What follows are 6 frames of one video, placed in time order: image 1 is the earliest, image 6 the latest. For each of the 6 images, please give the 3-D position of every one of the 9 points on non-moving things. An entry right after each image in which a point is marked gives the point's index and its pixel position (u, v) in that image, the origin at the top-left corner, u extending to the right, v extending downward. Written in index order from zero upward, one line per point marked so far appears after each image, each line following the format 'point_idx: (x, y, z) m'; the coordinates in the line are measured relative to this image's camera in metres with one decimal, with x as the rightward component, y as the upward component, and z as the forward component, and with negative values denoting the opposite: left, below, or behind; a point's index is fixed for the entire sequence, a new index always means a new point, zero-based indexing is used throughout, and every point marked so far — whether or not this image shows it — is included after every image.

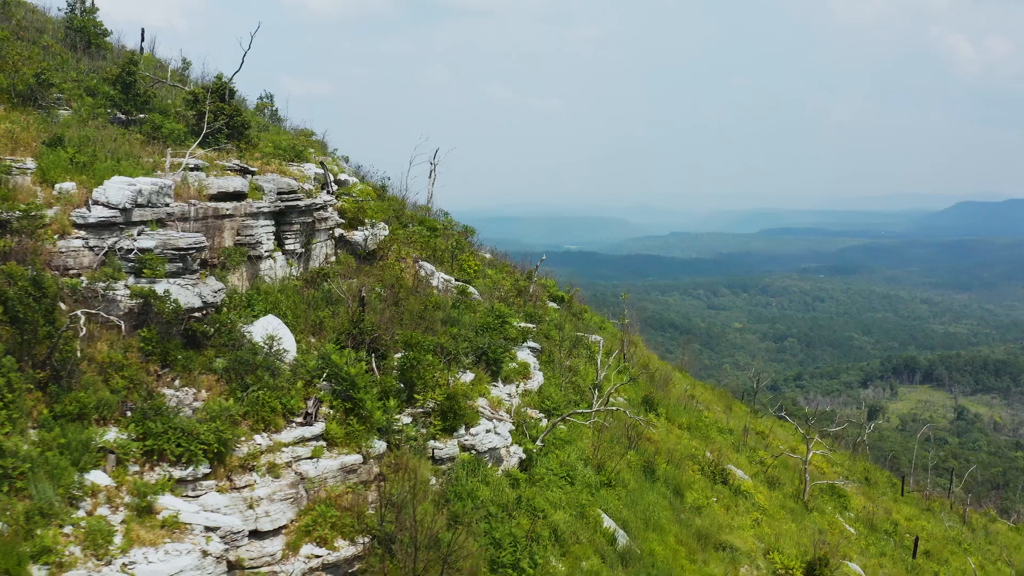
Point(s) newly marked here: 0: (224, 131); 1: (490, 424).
0: (-3.5, +1.9, +9.0) m
1: (-0.2, -1.5, +8.0) m
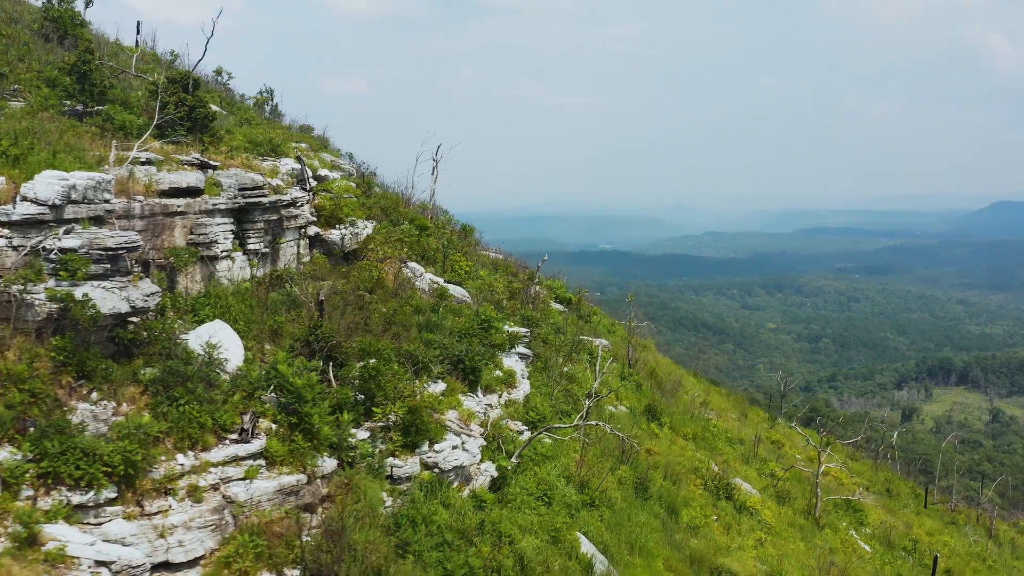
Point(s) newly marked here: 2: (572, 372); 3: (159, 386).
0: (-3.7, +1.9, +8.5) m
1: (-0.6, -1.5, +7.4) m
2: (+1.0, -1.5, +12.9) m
3: (-2.8, -0.8, +5.8) m
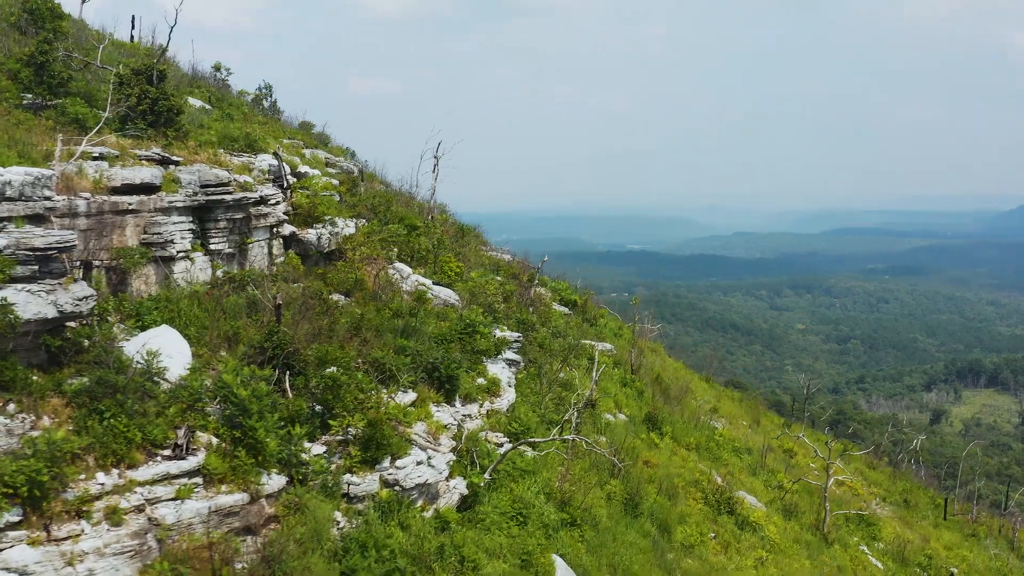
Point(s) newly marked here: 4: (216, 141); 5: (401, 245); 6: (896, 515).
0: (-4.0, +1.9, +8.1) m
1: (-0.8, -1.5, +6.9) m
2: (+0.9, -1.5, +12.4) m
3: (-3.1, -0.8, +5.4) m
4: (-3.7, +1.8, +9.2) m
5: (-1.8, +0.7, +12.0) m
6: (+9.5, -5.6, +18.5) m
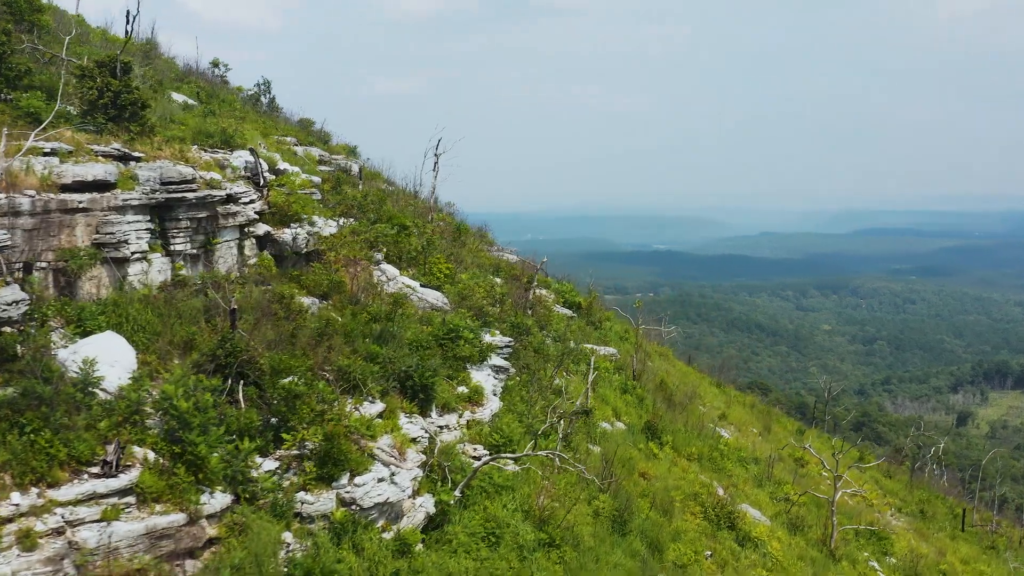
0: (-4.2, +1.8, +7.7) m
1: (-1.1, -1.6, +6.5) m
2: (+0.8, -1.6, +11.9) m
3: (-3.4, -0.8, +5.0) m
4: (-3.8, +1.8, +8.8) m
5: (-1.9, +0.7, +11.6) m
6: (+9.5, -5.7, +17.8) m
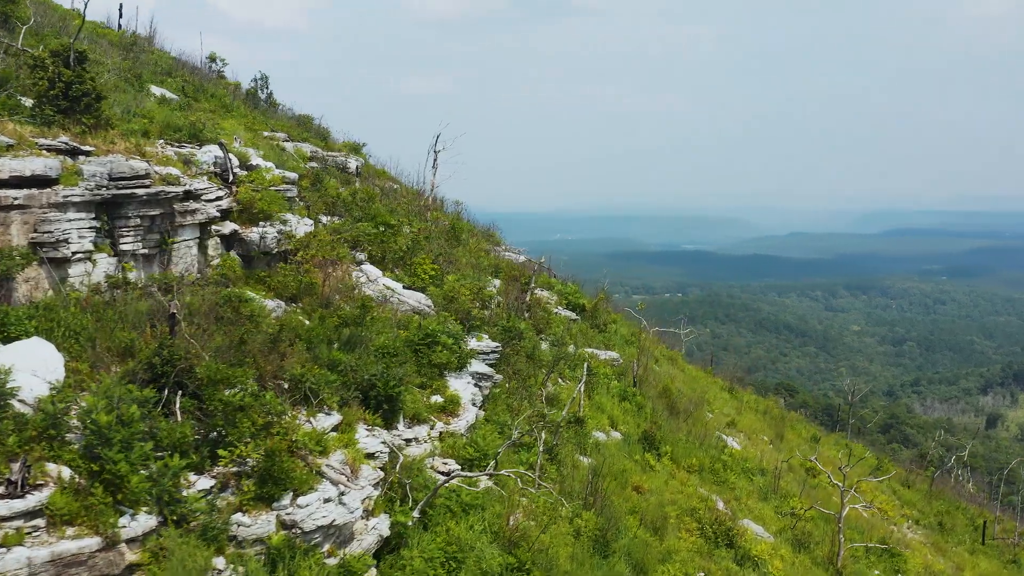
0: (-4.4, +1.8, +7.3) m
1: (-1.4, -1.6, +6.0) m
2: (+0.6, -1.6, +11.4) m
3: (-3.8, -0.8, +4.6) m
4: (-4.1, +1.8, +8.4) m
5: (-2.1, +0.6, +11.1) m
6: (+9.5, -5.8, +17.0) m
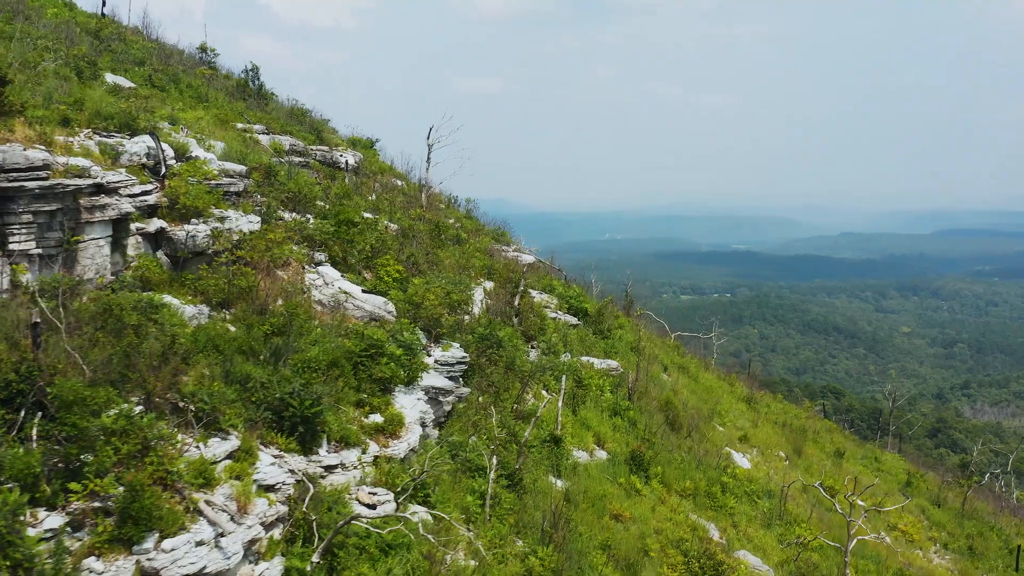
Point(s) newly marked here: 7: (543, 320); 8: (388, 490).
0: (-5.0, +1.8, +6.7) m
1: (-2.1, -1.7, +5.2) m
2: (+0.2, -1.7, +10.5) m
3: (-4.5, -0.9, +3.9) m
4: (-4.6, +1.8, +7.8) m
5: (-2.5, +0.6, +10.3) m
6: (+9.3, -6.1, +15.6) m
7: (+0.6, -0.7, +14.4) m
8: (-1.2, -1.9, +6.9) m
